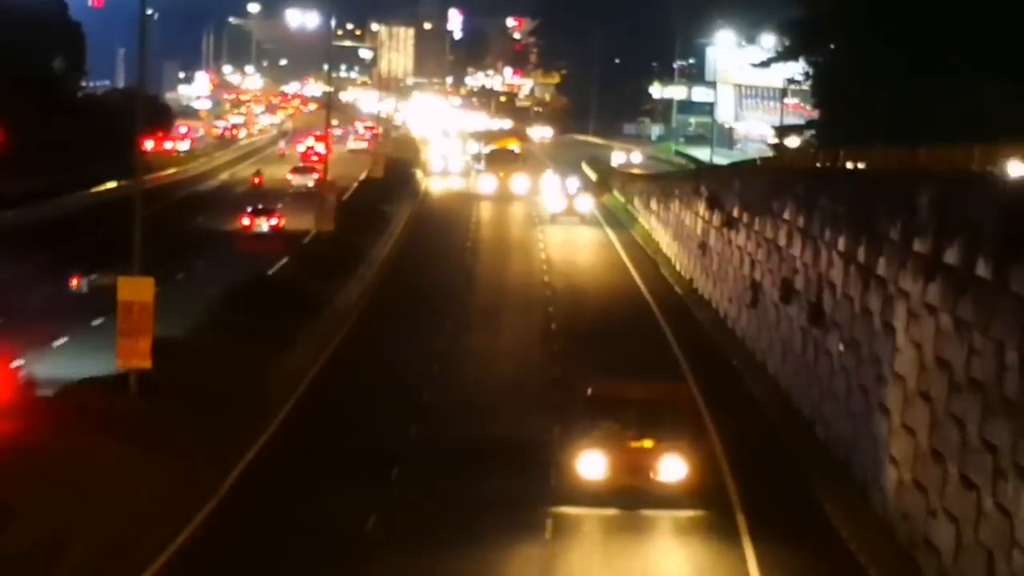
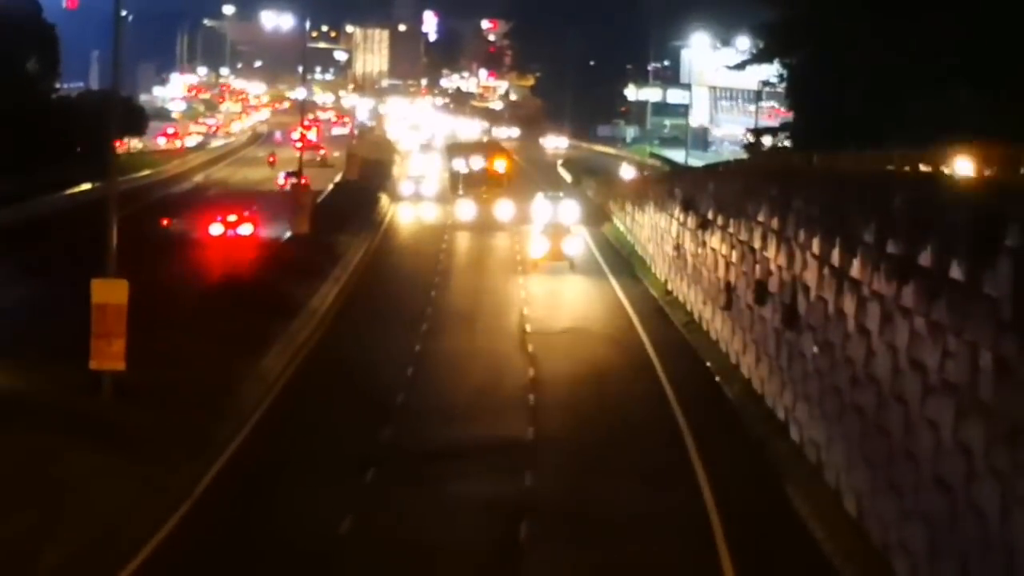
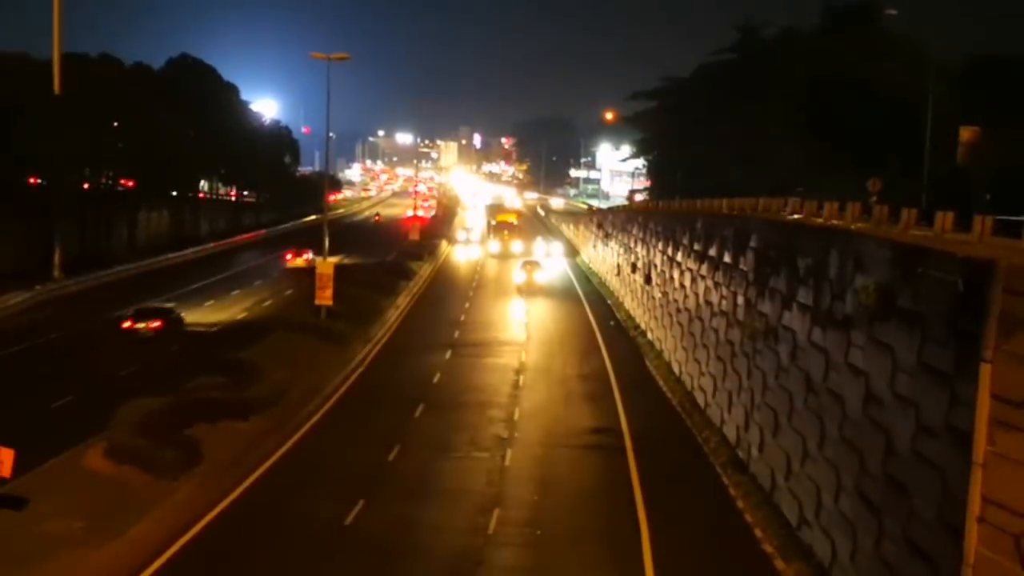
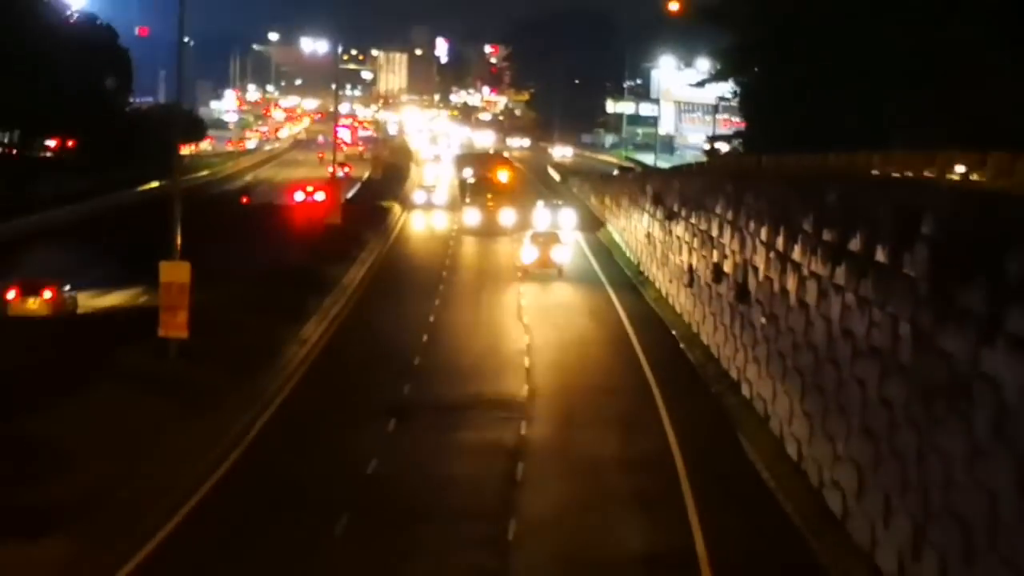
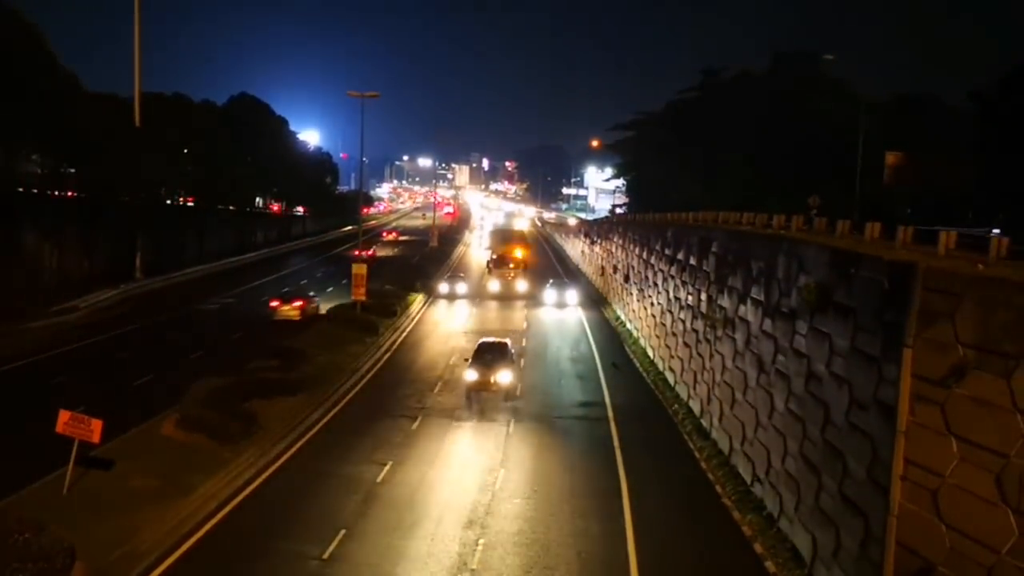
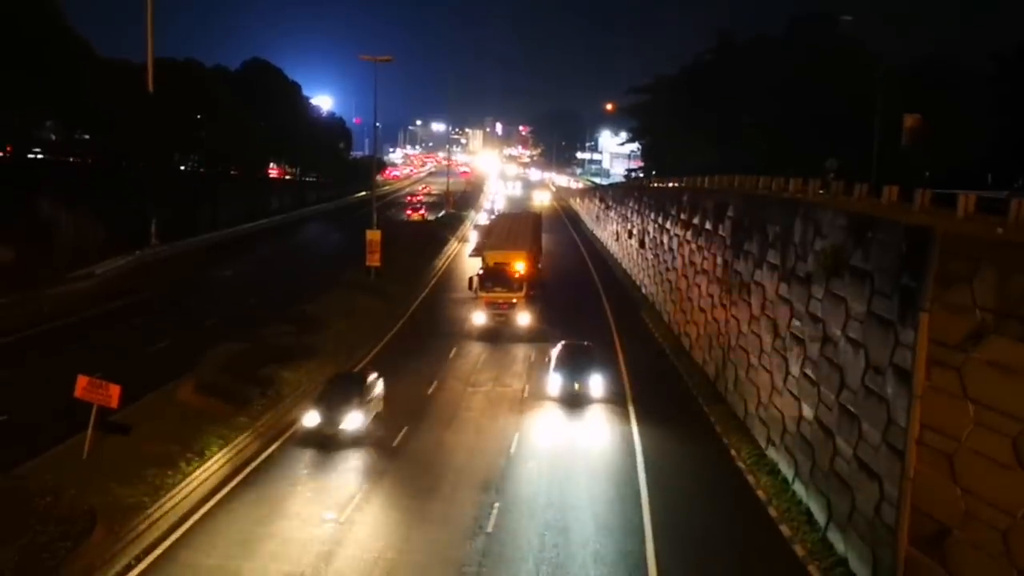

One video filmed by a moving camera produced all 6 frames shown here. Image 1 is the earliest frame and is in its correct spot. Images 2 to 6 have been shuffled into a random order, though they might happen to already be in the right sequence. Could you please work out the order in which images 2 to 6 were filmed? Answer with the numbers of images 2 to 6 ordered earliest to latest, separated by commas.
2, 4, 3, 5, 6
